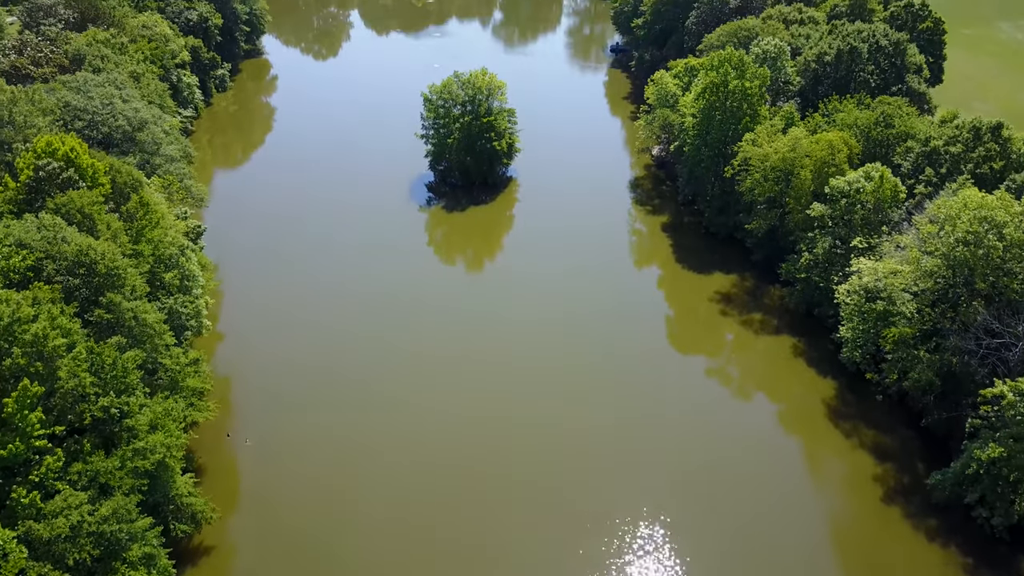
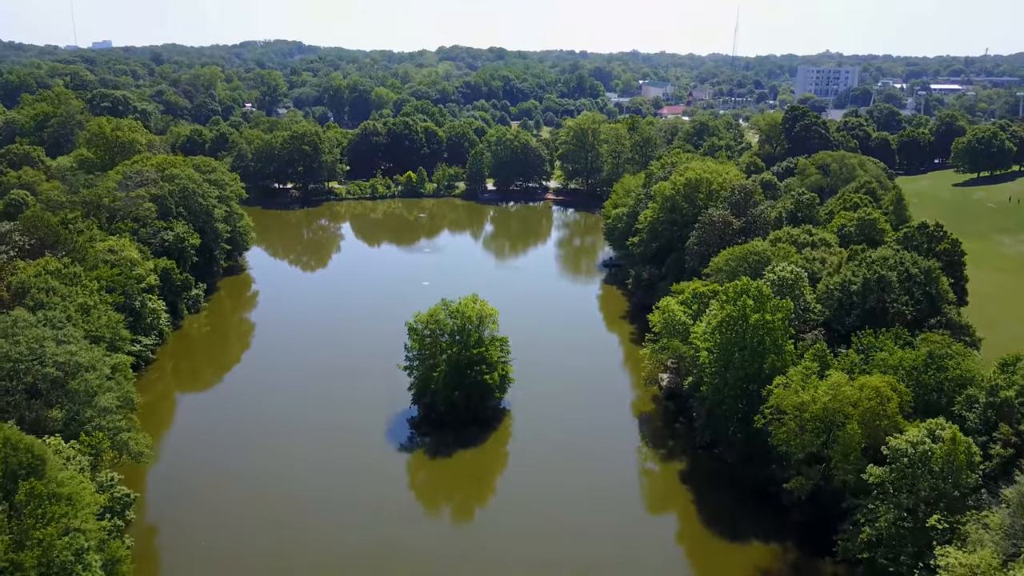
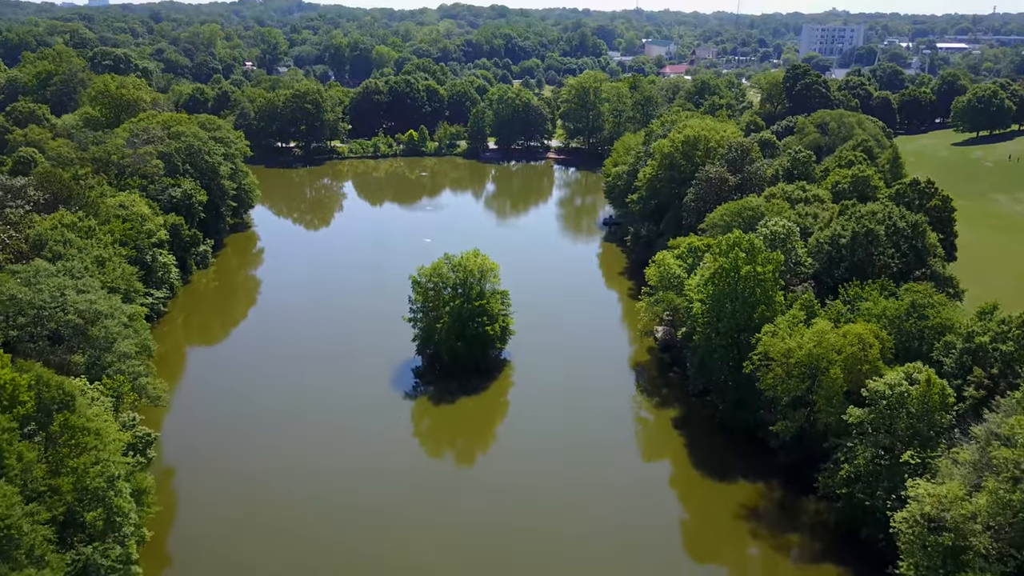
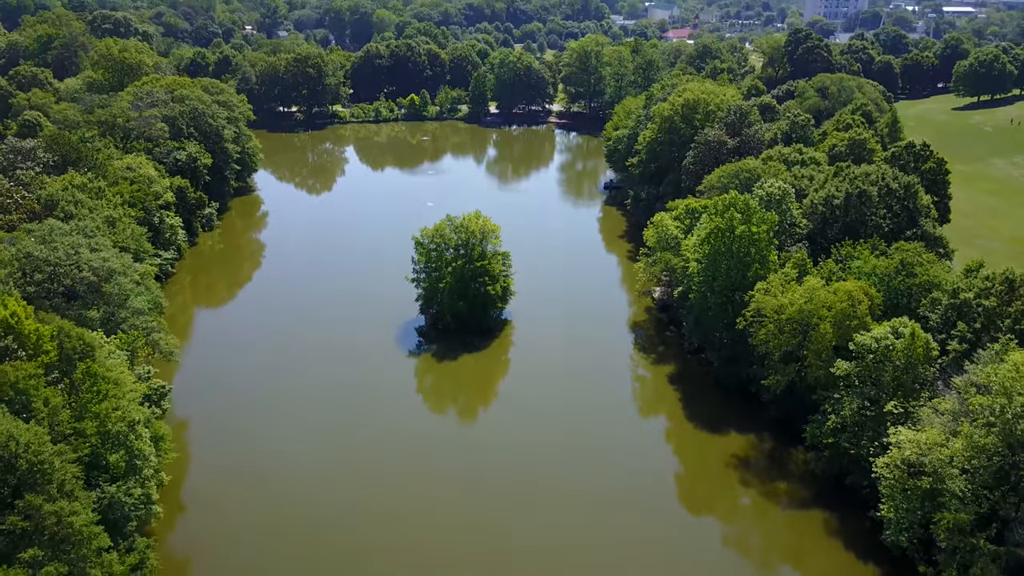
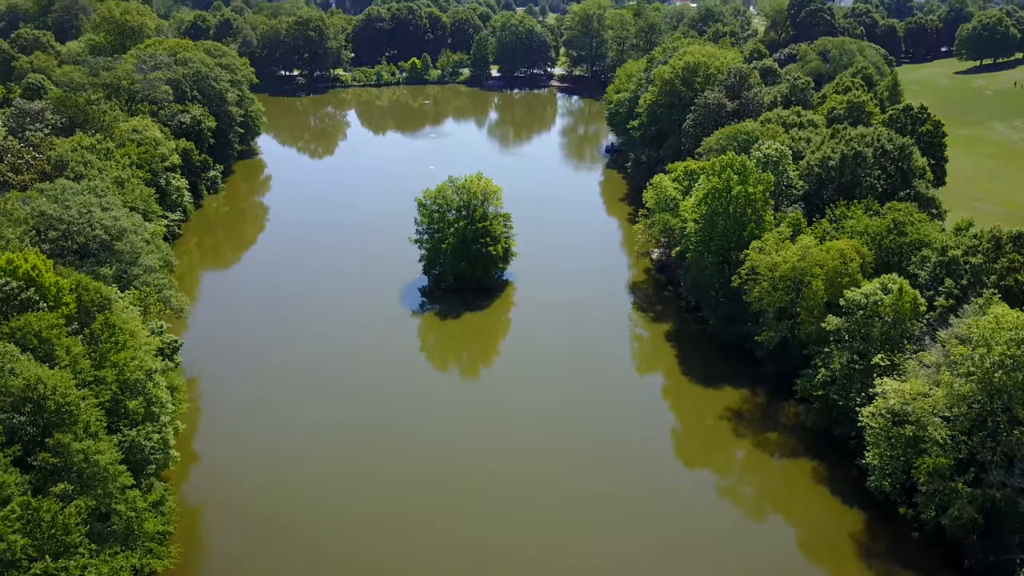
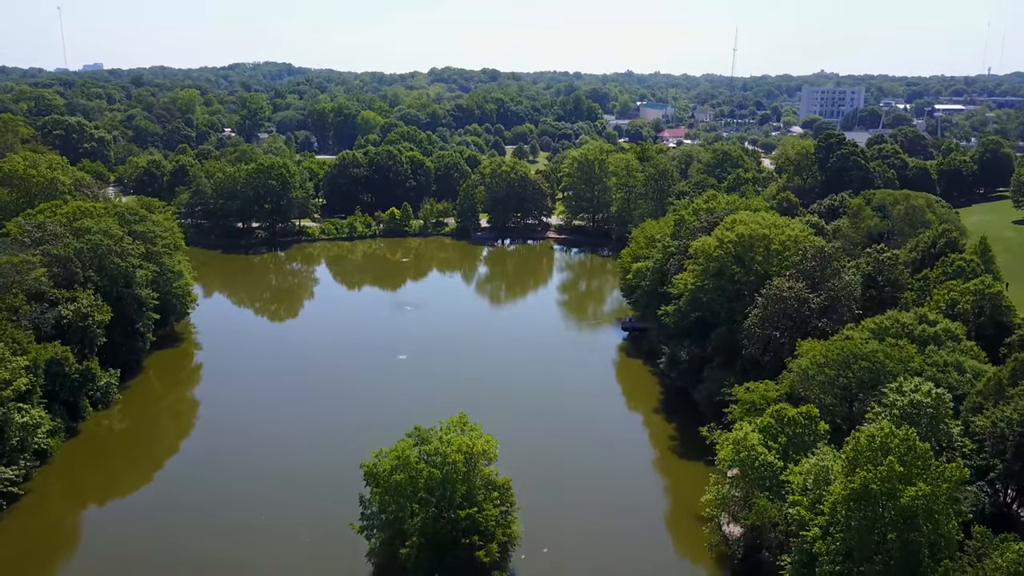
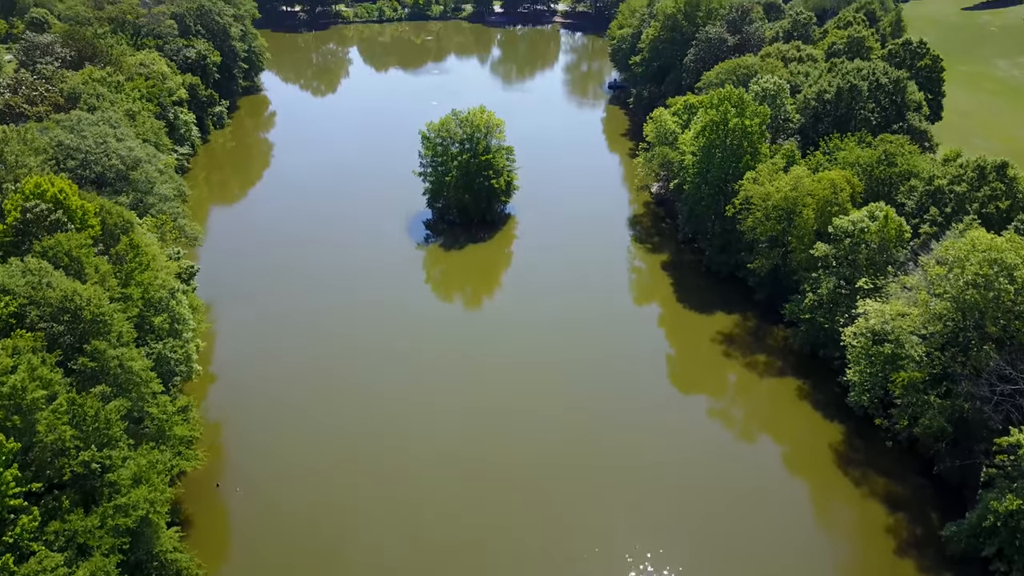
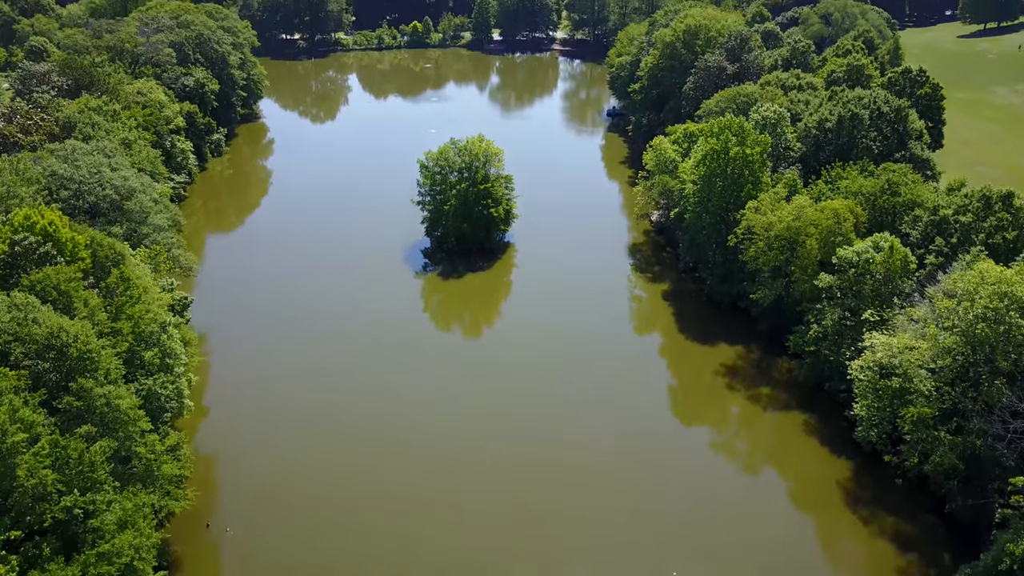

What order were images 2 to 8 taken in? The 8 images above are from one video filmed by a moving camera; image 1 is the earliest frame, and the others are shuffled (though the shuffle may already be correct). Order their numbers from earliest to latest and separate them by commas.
7, 8, 5, 4, 3, 2, 6
